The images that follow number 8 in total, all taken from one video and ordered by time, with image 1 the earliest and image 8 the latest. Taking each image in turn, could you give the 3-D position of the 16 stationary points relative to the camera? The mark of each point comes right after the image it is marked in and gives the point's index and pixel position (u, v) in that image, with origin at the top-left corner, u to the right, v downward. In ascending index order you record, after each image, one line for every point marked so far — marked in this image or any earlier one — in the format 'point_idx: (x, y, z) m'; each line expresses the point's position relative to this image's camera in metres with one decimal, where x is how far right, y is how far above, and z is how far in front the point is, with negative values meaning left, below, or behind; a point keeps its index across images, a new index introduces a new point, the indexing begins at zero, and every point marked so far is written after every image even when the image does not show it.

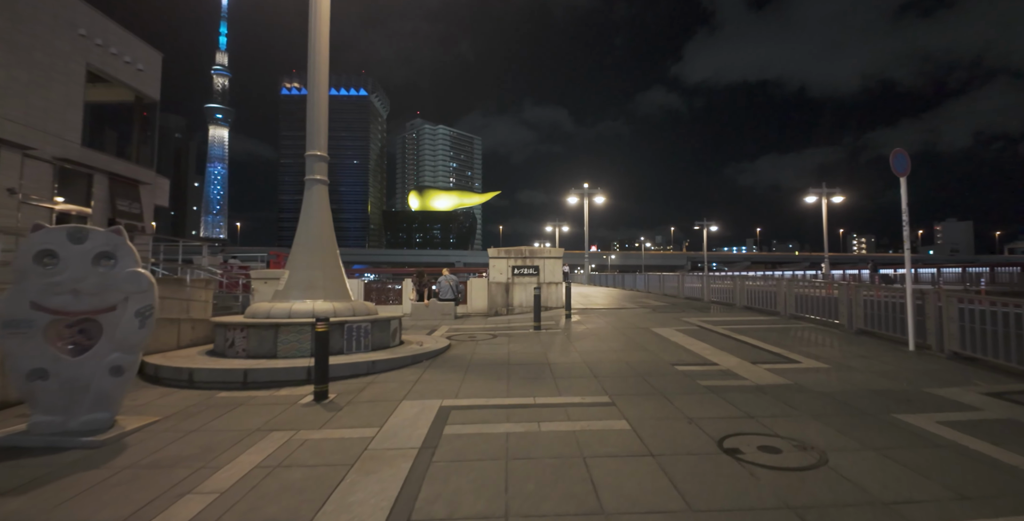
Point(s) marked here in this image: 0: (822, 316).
0: (+8.2, -1.5, +10.1) m
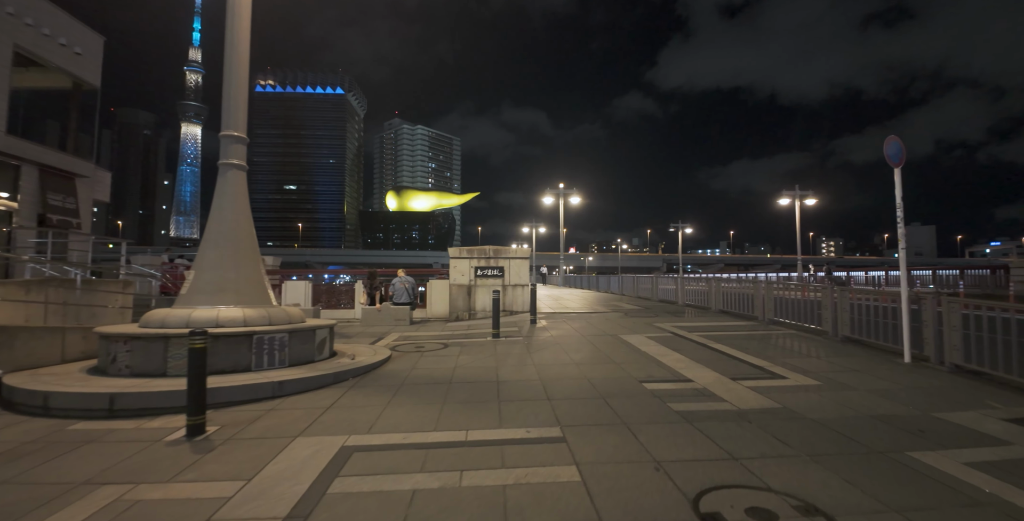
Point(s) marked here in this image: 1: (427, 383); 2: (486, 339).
0: (+7.1, -1.5, +9.4) m
1: (-1.3, -1.9, +5.9) m
2: (-0.6, -1.8, +8.7) m
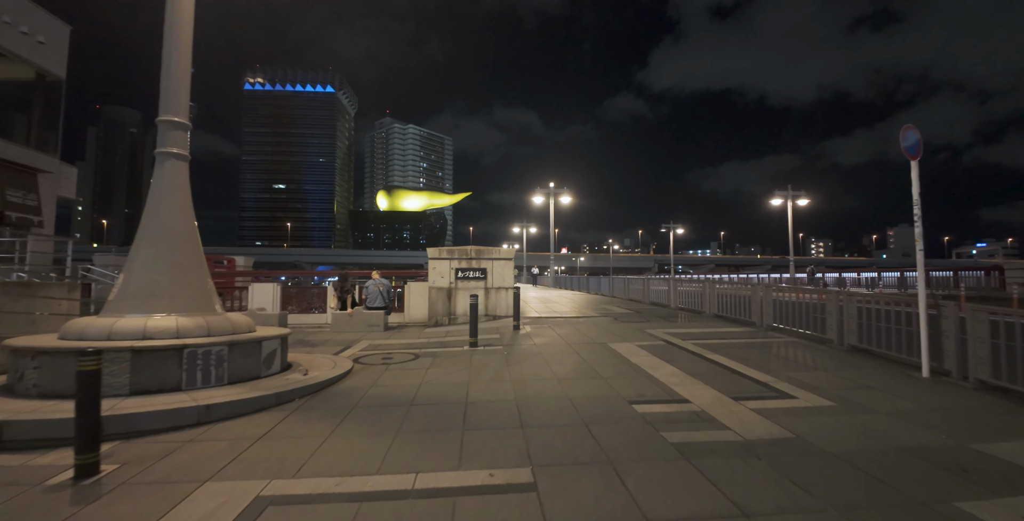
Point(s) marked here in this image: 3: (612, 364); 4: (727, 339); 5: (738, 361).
0: (+6.7, -1.6, +8.8) m
1: (-1.7, -1.9, +5.1) m
2: (-1.1, -1.8, +8.0) m
3: (+1.7, -1.8, +6.7) m
4: (+4.9, -1.8, +8.7) m
5: (+4.0, -1.8, +6.8) m
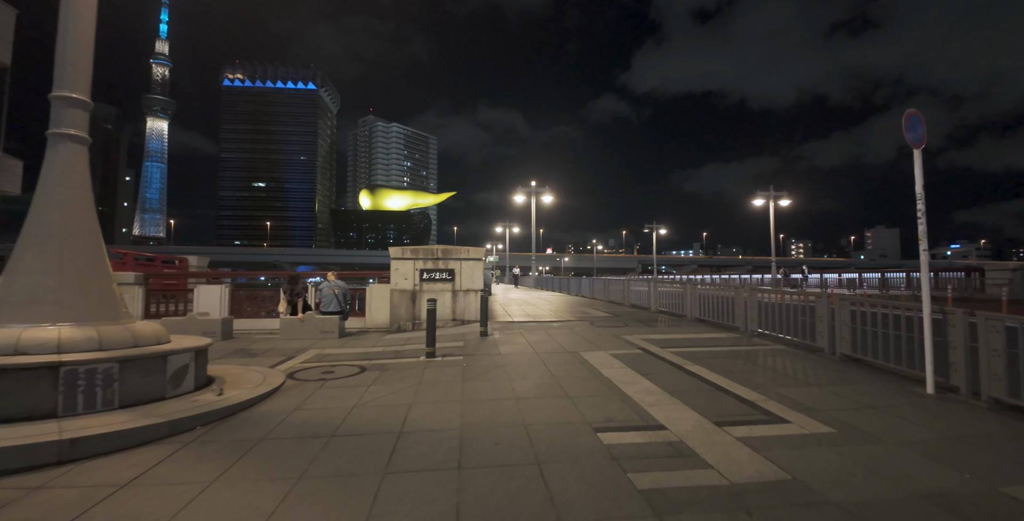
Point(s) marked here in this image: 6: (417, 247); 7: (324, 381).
0: (+5.9, -1.6, +8.2) m
1: (-2.3, -1.9, +4.2) m
2: (-1.8, -1.8, +7.1) m
3: (+1.0, -1.8, +5.9) m
4: (+4.1, -1.8, +8.1) m
5: (+3.3, -1.8, +6.1) m
6: (-2.7, +0.4, +10.7) m
7: (-3.0, -1.9, +6.0) m
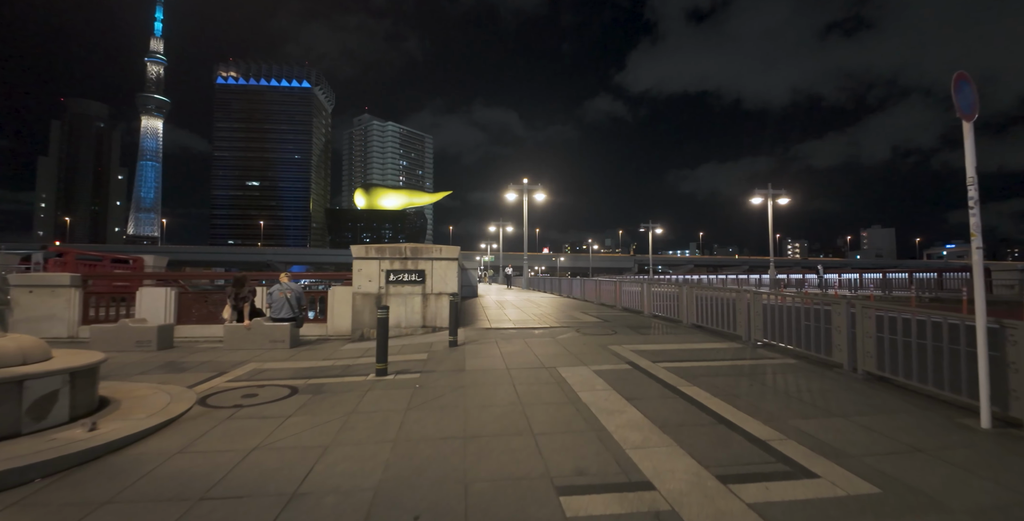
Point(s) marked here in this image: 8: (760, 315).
0: (+5.4, -1.6, +7.1) m
1: (-2.9, -1.9, +3.1) m
2: (-2.3, -1.8, +6.0) m
3: (+0.5, -1.8, +4.8) m
4: (+3.6, -1.8, +7.0) m
5: (+2.8, -1.8, +5.0) m
6: (-3.2, +0.4, +9.6) m
7: (-3.5, -1.9, +4.9) m
8: (+5.2, -1.2, +8.1) m
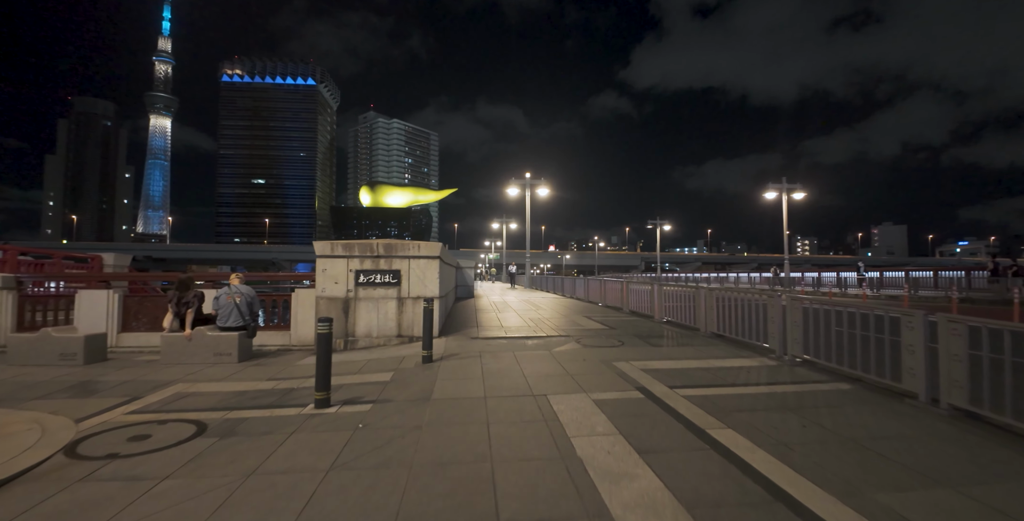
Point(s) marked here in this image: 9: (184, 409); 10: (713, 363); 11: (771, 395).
0: (+5.1, -1.6, +5.7) m
1: (-3.2, -2.0, +1.8) m
2: (-2.6, -1.8, +4.7) m
3: (+0.2, -1.8, +3.5) m
4: (+3.3, -1.8, +5.6) m
5: (+2.5, -1.8, +3.6) m
6: (-3.5, +0.4, +8.3) m
7: (-3.8, -1.9, +3.6) m
8: (+5.0, -1.1, +6.7) m
9: (-4.3, -1.9, +5.0) m
10: (+3.5, -1.8, +6.8) m
11: (+3.7, -1.8, +5.4) m
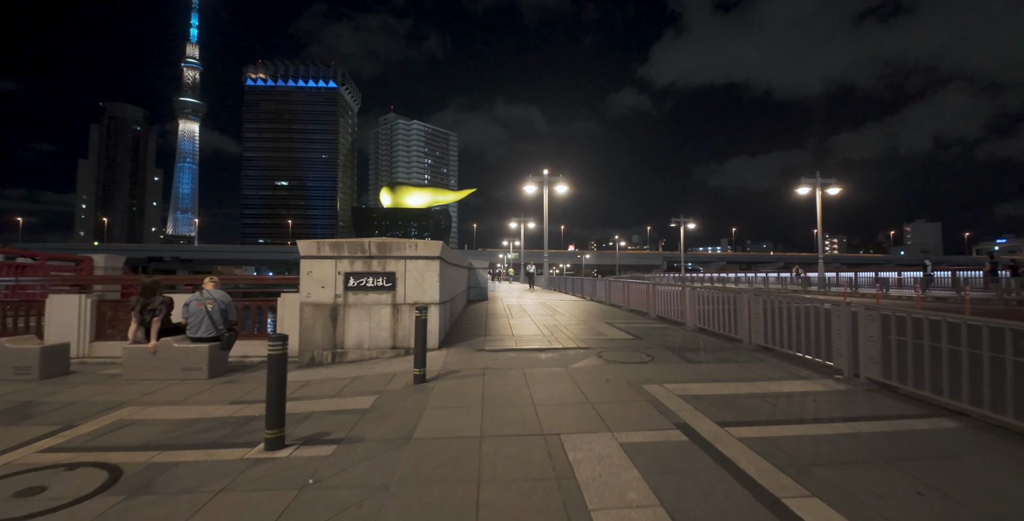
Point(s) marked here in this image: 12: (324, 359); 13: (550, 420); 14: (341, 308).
0: (+5.2, -1.6, +4.3) m
1: (-3.3, -2.0, +0.8) m
2: (-2.6, -1.9, +3.7) m
3: (+0.2, -1.8, +2.3) m
4: (+3.4, -1.8, +4.3) m
5: (+2.5, -1.8, +2.4) m
6: (-3.3, +0.4, +7.3) m
7: (-3.8, -1.9, +2.7) m
8: (+5.1, -1.1, +5.3) m
9: (-4.3, -1.9, +4.1) m
10: (+3.7, -1.8, +5.5) m
11: (+3.8, -1.8, +4.1) m
12: (-3.5, -1.8, +7.2) m
13: (+0.4, -1.8, +4.4) m
14: (-3.3, -0.9, +7.3) m
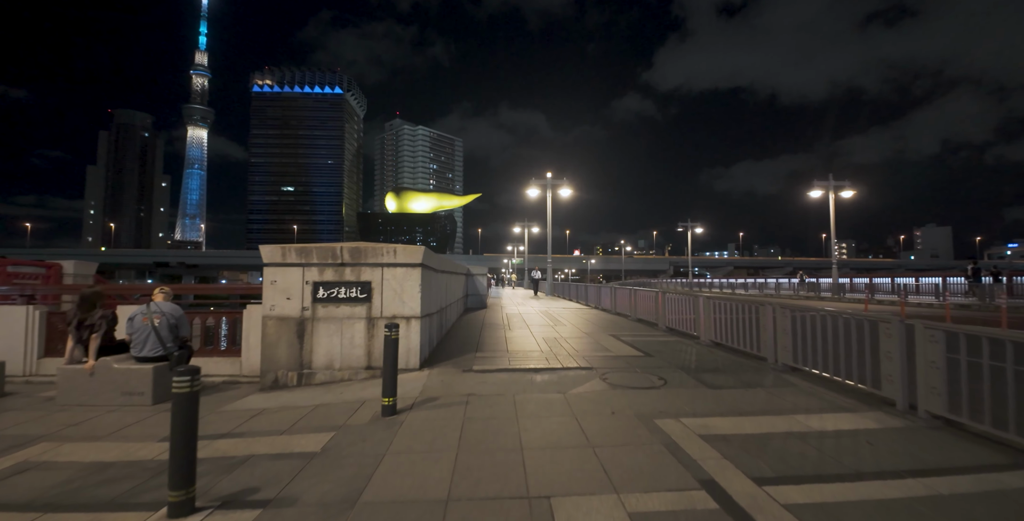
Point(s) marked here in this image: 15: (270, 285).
0: (+5.0, -1.7, +3.4) m
1: (-3.6, -2.0, 0.0) m
2: (-2.8, -1.9, +2.8) m
3: (-0.1, -1.9, +1.4) m
4: (+3.2, -1.9, +3.4) m
5: (+2.2, -1.9, +1.5) m
6: (-3.4, +0.3, +6.5) m
7: (-4.0, -2.0, +1.8) m
8: (+4.9, -1.2, +4.4) m
9: (-4.5, -2.0, +3.3) m
10: (+3.5, -1.9, +4.6) m
11: (+3.6, -1.9, +3.2) m
12: (-3.6, -1.9, +6.3) m
13: (+0.2, -1.9, +3.5) m
14: (-3.4, -1.0, +6.4) m
15: (-4.0, -0.4, +6.5) m
